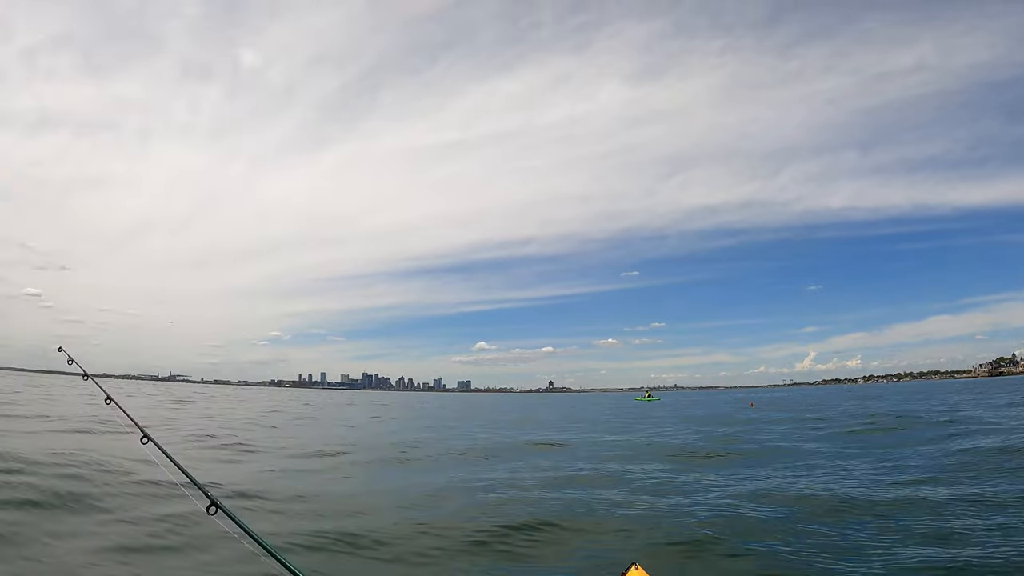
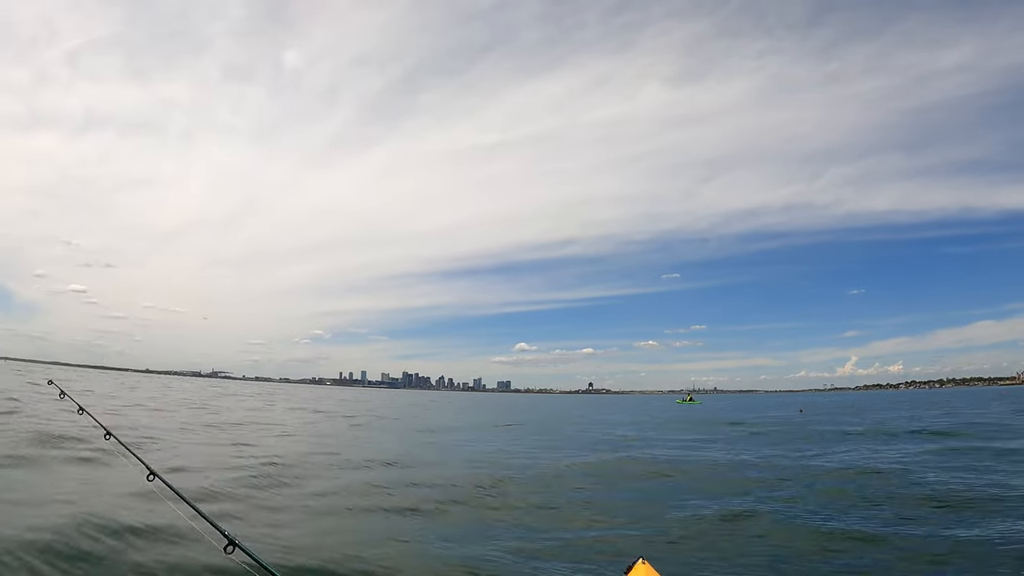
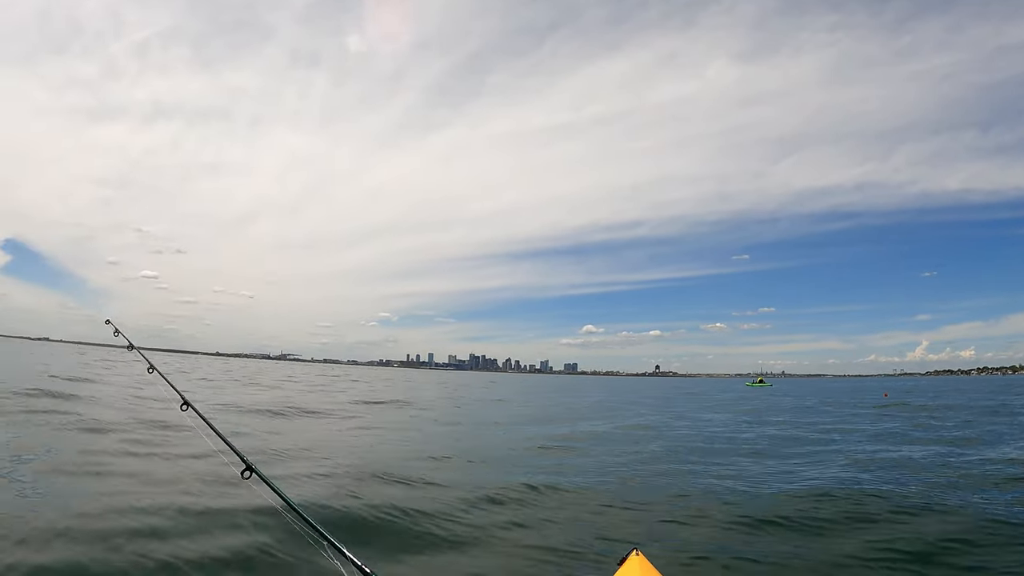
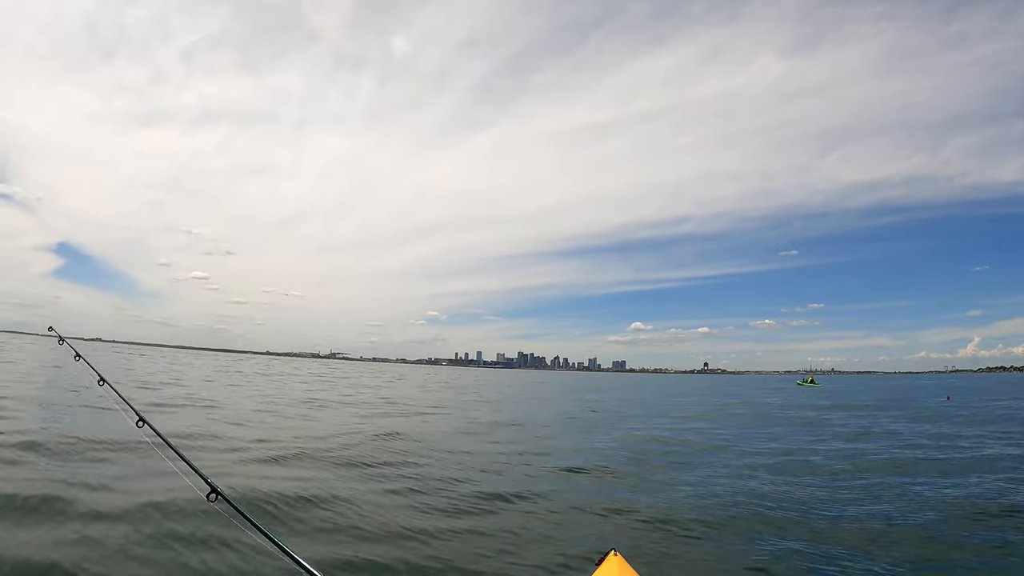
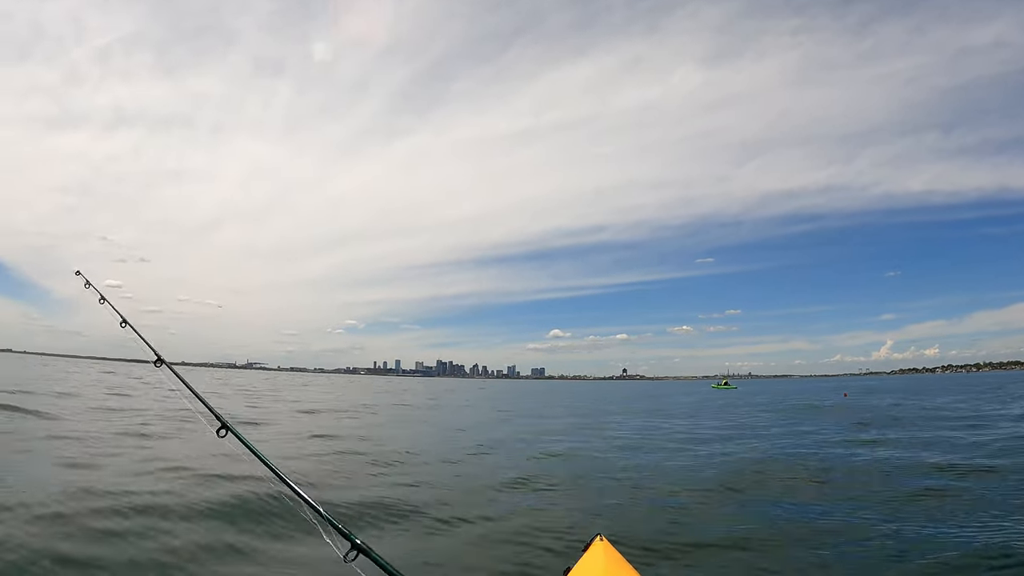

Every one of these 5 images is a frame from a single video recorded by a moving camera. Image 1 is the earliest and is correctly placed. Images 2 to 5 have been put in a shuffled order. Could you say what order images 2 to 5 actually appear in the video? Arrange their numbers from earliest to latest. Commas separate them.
2, 5, 3, 4
